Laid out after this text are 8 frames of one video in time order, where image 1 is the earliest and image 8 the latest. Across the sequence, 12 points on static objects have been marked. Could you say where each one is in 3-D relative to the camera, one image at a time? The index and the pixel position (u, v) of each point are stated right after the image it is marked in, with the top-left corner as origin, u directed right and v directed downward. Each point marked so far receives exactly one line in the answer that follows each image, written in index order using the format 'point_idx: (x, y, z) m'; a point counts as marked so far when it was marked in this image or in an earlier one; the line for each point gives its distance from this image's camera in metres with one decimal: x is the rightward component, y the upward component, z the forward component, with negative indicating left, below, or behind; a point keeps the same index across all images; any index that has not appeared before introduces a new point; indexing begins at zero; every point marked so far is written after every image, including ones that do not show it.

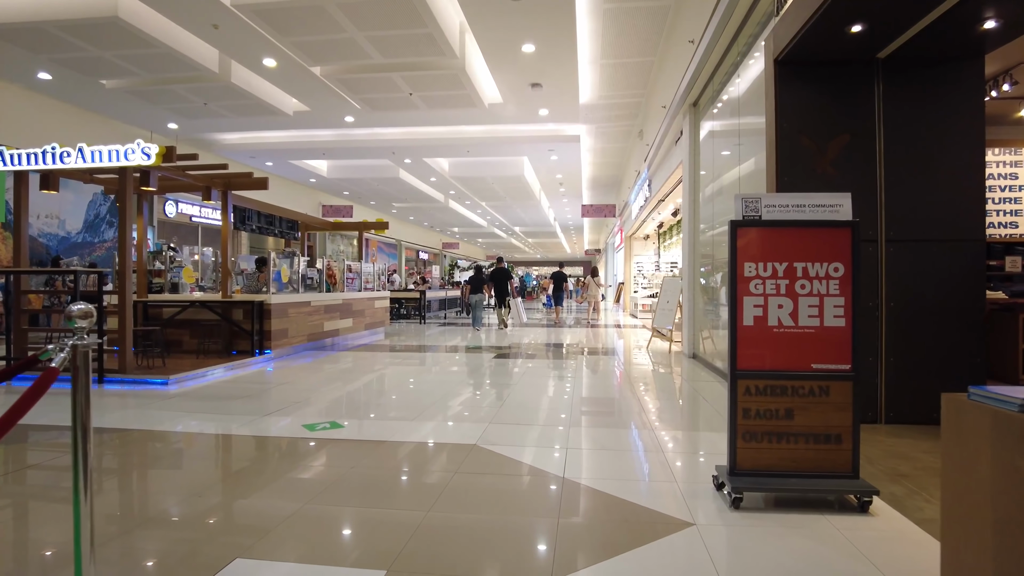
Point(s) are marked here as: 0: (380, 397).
0: (-1.0, -0.8, +5.0) m
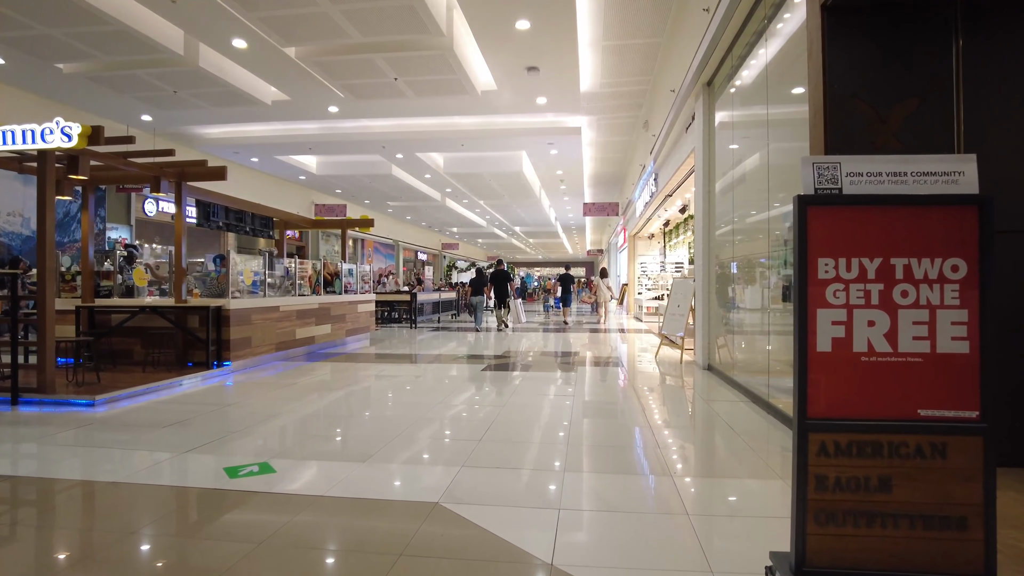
0: (-1.1, -0.8, +4.4) m
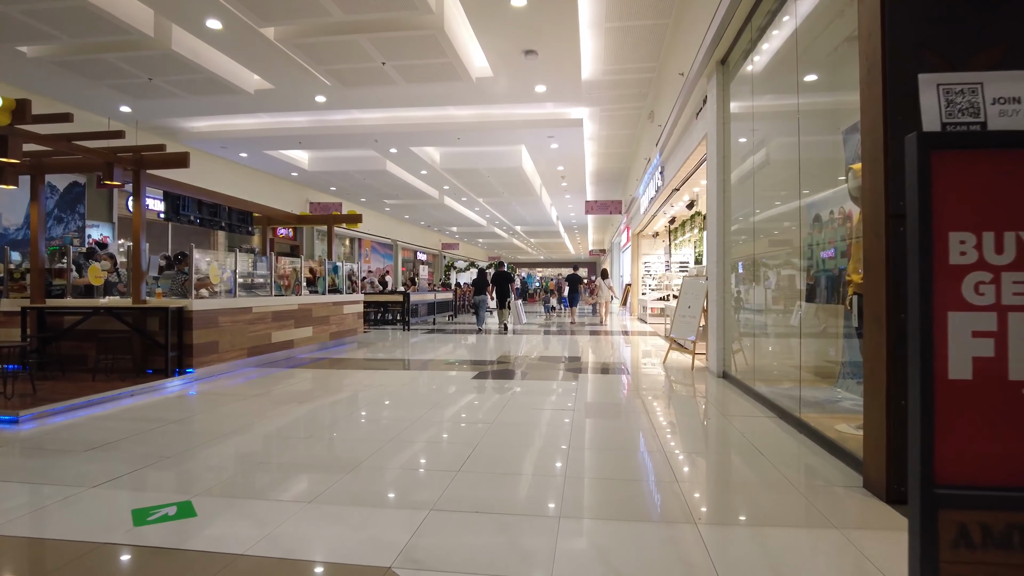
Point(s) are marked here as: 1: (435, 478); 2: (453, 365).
0: (-1.1, -0.8, +4.0) m
1: (-0.3, -0.8, +2.9) m
2: (-0.6, -0.7, +6.3) m
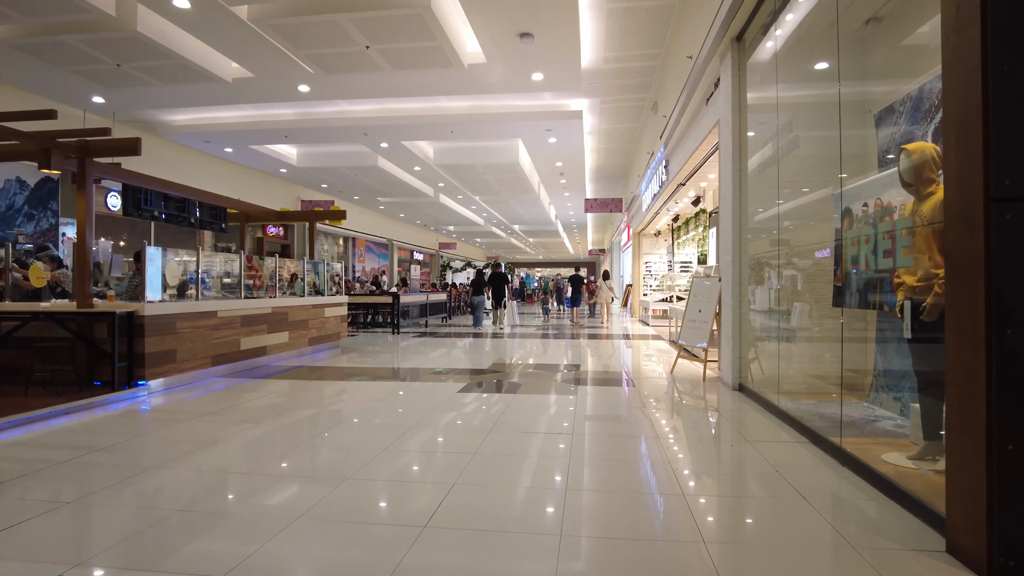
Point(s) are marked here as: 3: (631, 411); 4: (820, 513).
0: (-1.2, -0.8, +3.5) m
1: (-0.4, -0.9, +2.5) m
2: (-0.6, -0.7, +5.8) m
3: (+0.8, -0.8, +4.5) m
4: (+1.2, -0.9, +2.5) m
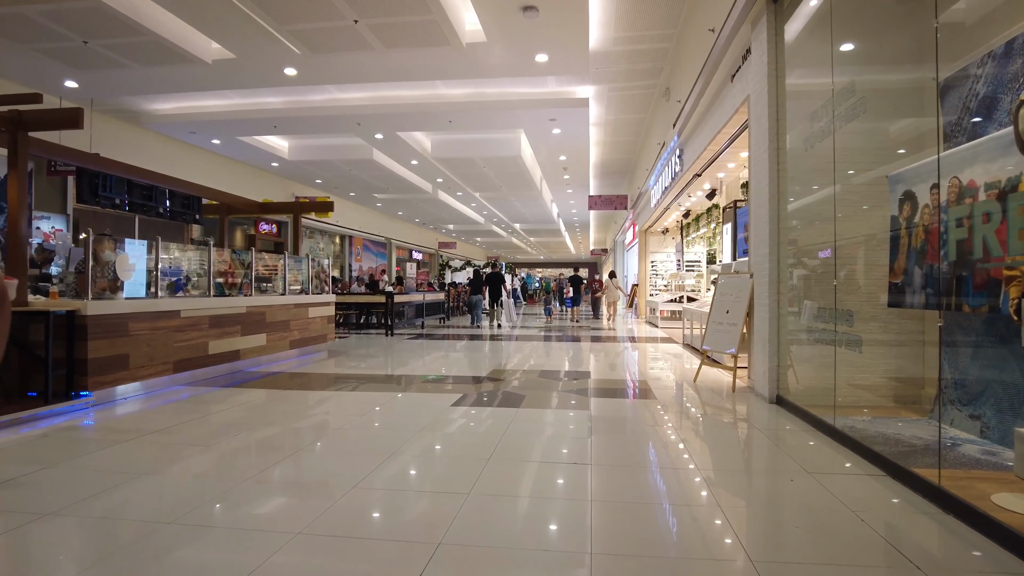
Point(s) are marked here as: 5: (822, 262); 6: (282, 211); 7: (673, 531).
0: (-1.1, -0.8, +2.9) m
1: (-0.4, -0.8, +1.9) m
2: (-0.6, -0.7, +5.3) m
3: (+0.8, -0.8, +3.9) m
4: (+1.2, -0.8, +1.9) m
5: (+1.7, +0.1, +3.7) m
6: (-2.3, +0.8, +6.6) m
7: (+0.6, -0.8, +2.2) m
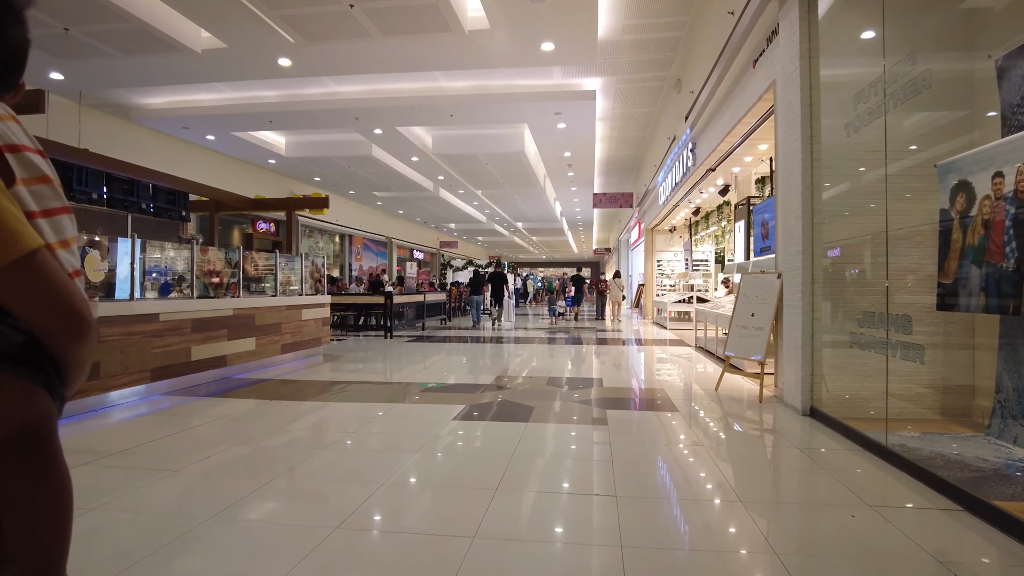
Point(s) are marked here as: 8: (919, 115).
0: (-1.1, -0.8, +2.6) m
1: (-0.3, -0.8, +1.6) m
2: (-0.6, -0.7, +5.0) m
3: (+0.8, -0.8, +3.6) m
4: (+1.2, -0.8, +1.6) m
5: (+1.8, +0.1, +3.4) m
6: (-2.2, +0.8, +6.3) m
7: (+0.7, -0.8, +1.9) m
8: (+1.7, +0.8, +2.9) m
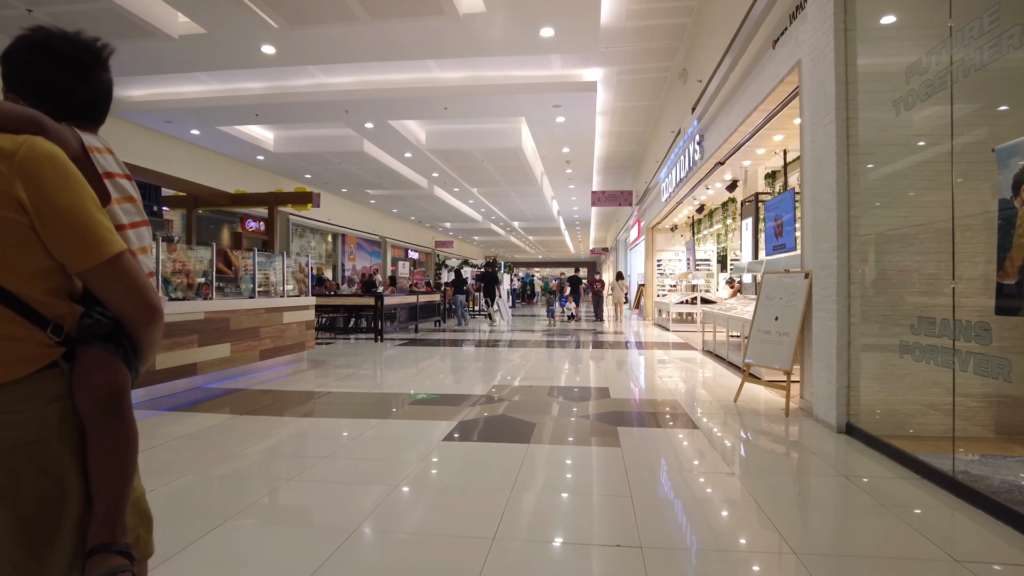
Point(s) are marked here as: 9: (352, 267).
0: (-1.1, -0.8, +2.2) m
1: (-0.3, -0.8, +1.2) m
2: (-0.6, -0.7, +4.6) m
3: (+0.8, -0.8, +3.2) m
4: (+1.2, -0.9, +1.2) m
5: (+1.8, +0.1, +3.0) m
6: (-2.3, +0.8, +5.9) m
7: (+0.7, -0.9, +1.5) m
8: (+1.7, +0.8, +2.6) m
9: (-4.3, +0.6, +17.8) m
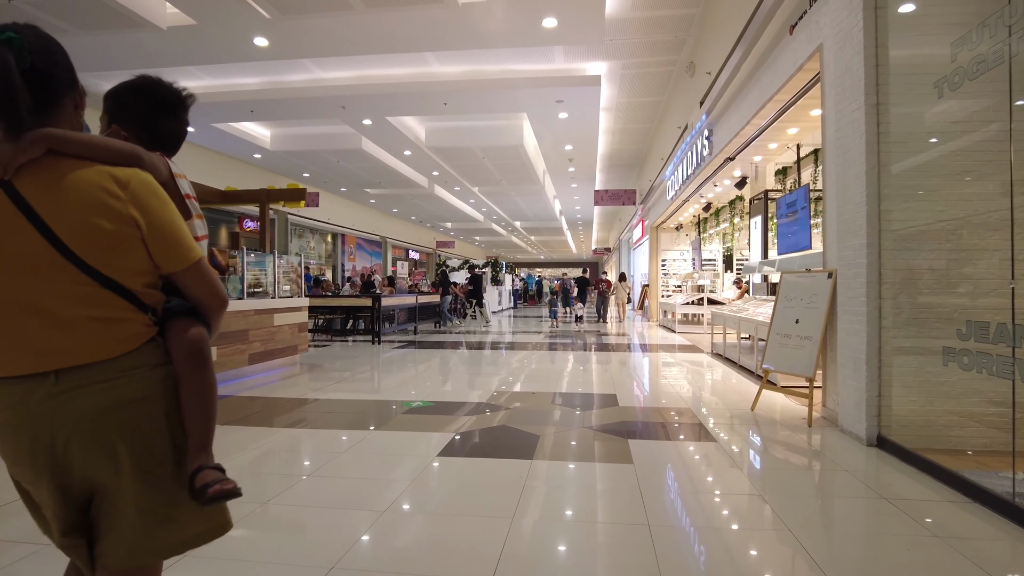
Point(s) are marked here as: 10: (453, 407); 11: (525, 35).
0: (-1.1, -0.8, +2.0) m
1: (-0.3, -0.8, +1.0) m
2: (-0.6, -0.7, +4.4) m
3: (+0.8, -0.8, +3.0) m
4: (+1.2, -0.9, +1.0) m
5: (+1.8, +0.1, +2.8) m
6: (-2.2, +0.7, +5.7) m
7: (+0.7, -0.9, +1.3) m
8: (+1.7, +0.8, +2.3) m
9: (-4.2, +0.6, +17.5) m
10: (-0.4, -0.8, +4.3) m
11: (+0.1, +2.3, +5.9) m
